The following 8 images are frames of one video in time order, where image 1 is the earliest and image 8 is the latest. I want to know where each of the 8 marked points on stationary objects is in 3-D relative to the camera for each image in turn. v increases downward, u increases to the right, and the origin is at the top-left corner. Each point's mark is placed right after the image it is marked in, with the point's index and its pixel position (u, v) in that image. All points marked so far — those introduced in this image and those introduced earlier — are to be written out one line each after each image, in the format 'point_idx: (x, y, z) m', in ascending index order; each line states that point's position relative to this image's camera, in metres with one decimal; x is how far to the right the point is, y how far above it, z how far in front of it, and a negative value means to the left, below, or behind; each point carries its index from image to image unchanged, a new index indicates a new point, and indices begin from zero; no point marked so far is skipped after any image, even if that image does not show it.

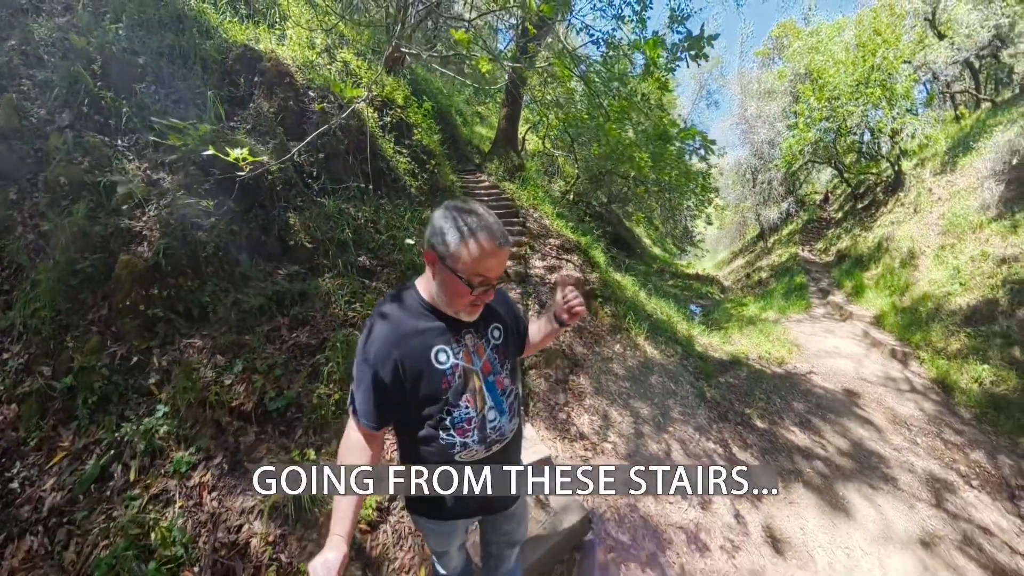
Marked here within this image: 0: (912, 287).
0: (+4.3, +0.1, +11.9) m
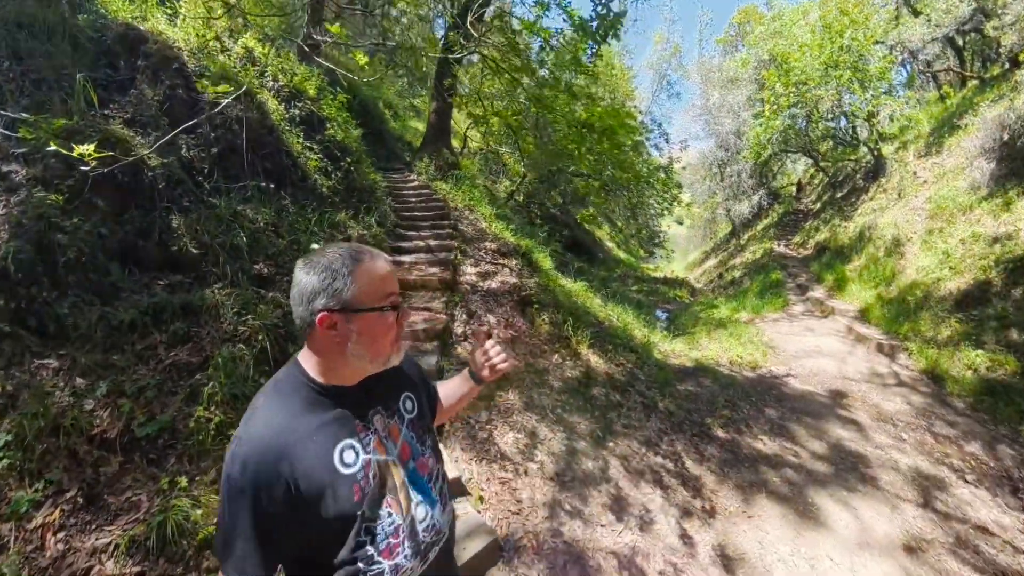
0: (+3.9, +0.1, +10.9) m
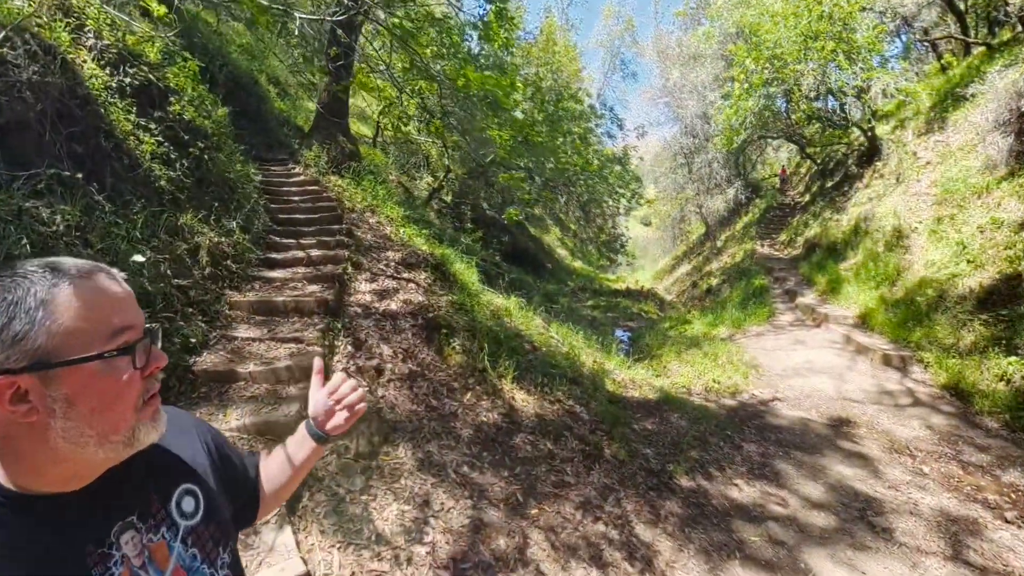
0: (+3.3, +0.1, +9.2) m
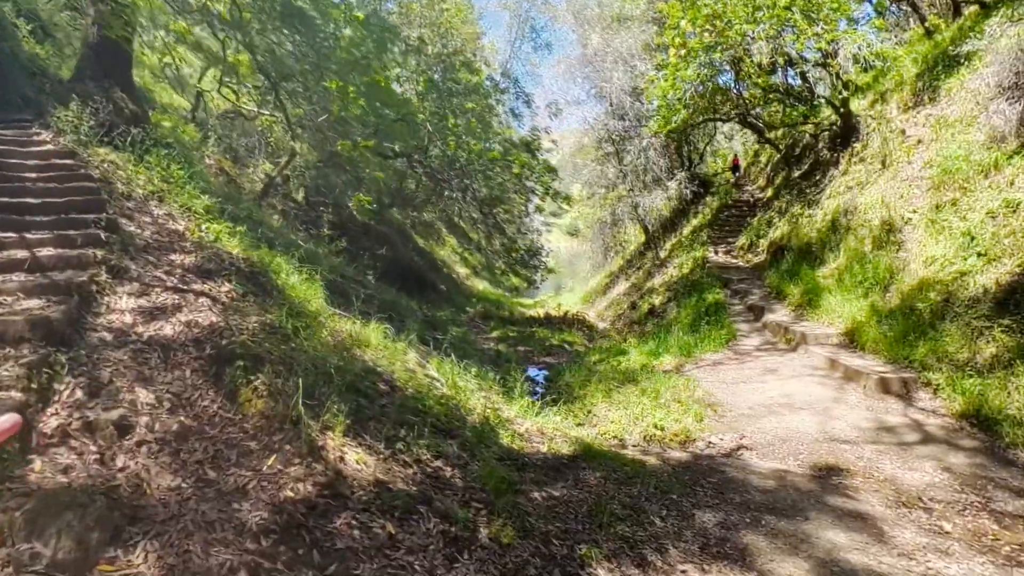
0: (+2.6, 0.0, +7.2) m
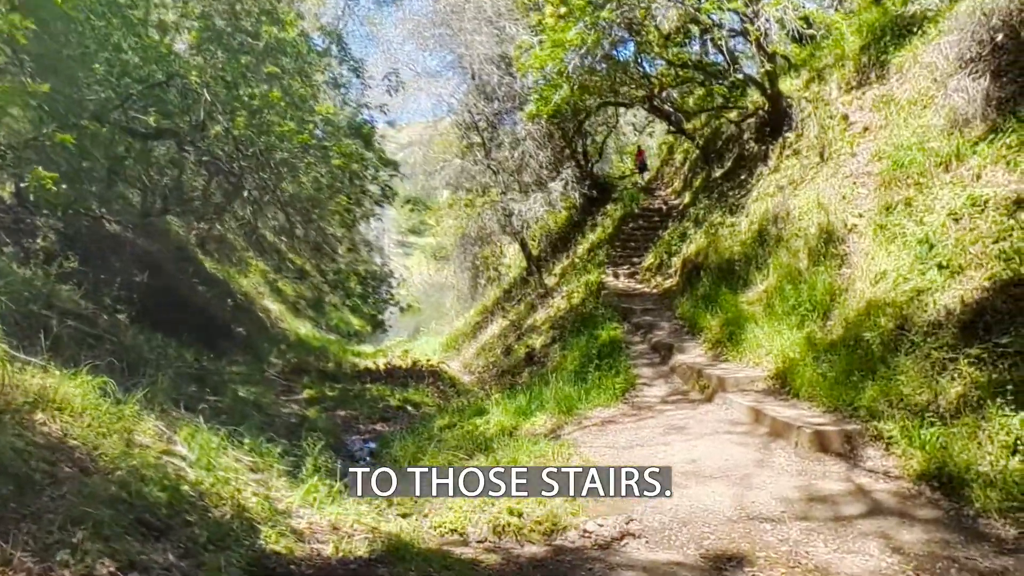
0: (+1.8, -0.1, +5.8) m
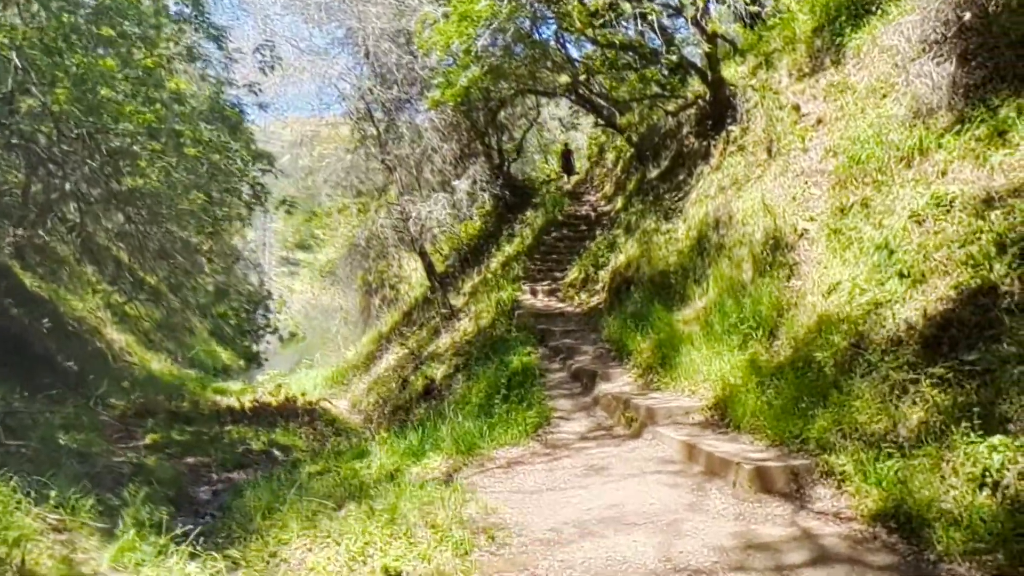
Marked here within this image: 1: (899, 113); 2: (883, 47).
0: (+1.4, -0.1, +5.2) m
1: (+2.0, +0.9, +5.5) m
2: (+2.1, +1.3, +5.9) m
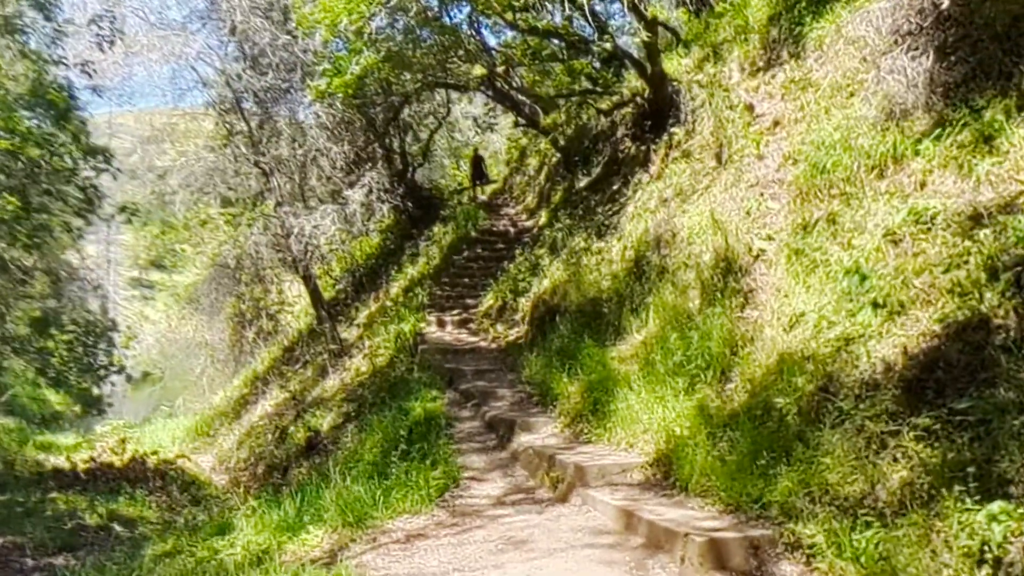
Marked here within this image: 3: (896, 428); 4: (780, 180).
0: (+1.0, -0.3, +4.4) m
1: (+1.6, +0.8, +4.8) m
2: (+1.7, +1.2, +5.2) m
3: (+1.2, -0.5, +3.4) m
4: (+1.3, +0.5, +5.1) m
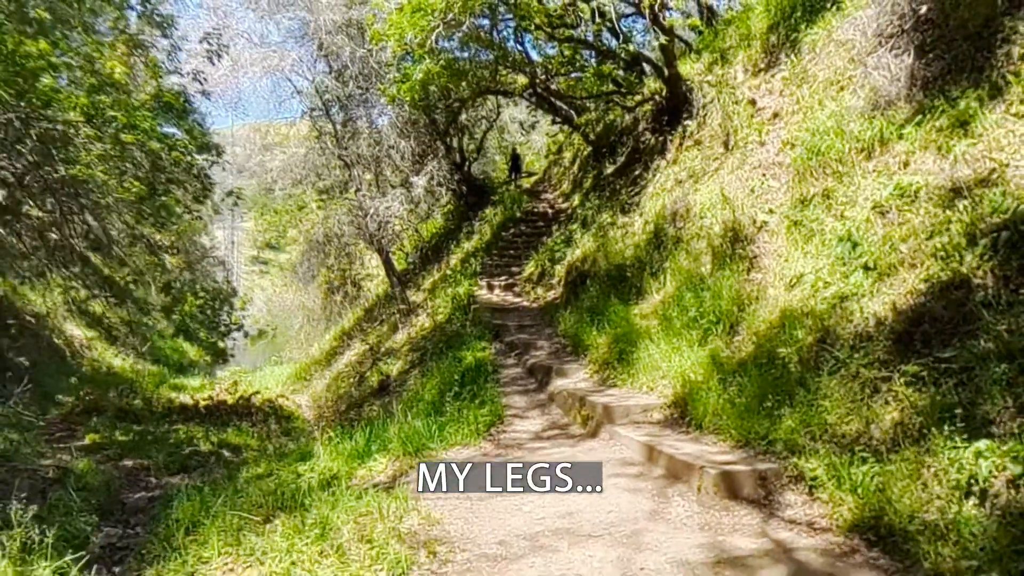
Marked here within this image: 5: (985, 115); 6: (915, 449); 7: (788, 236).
0: (+1.1, -0.1, +4.9) m
1: (+1.7, +0.9, +5.3) m
2: (+1.8, +1.3, +5.7) m
3: (+1.4, -0.3, +3.9) m
4: (+1.4, +0.6, +5.6) m
5: (+2.0, +0.7, +4.5) m
6: (+1.3, -0.5, +3.5) m
7: (+1.3, +0.2, +5.0) m
